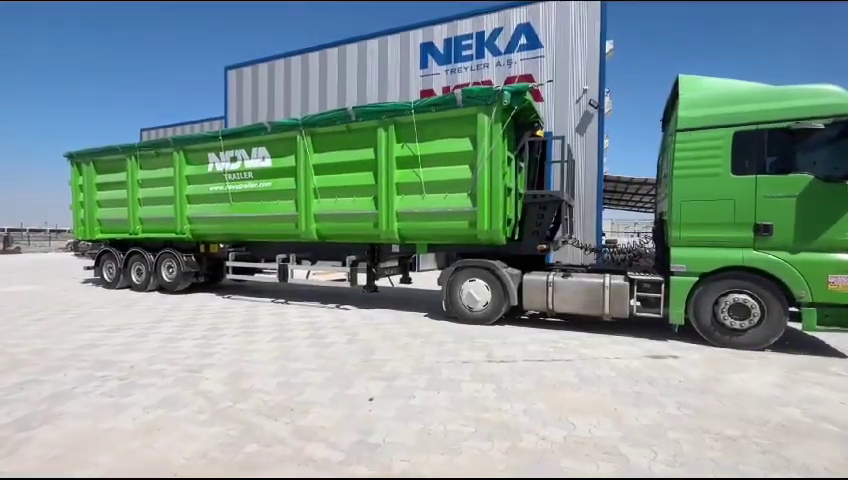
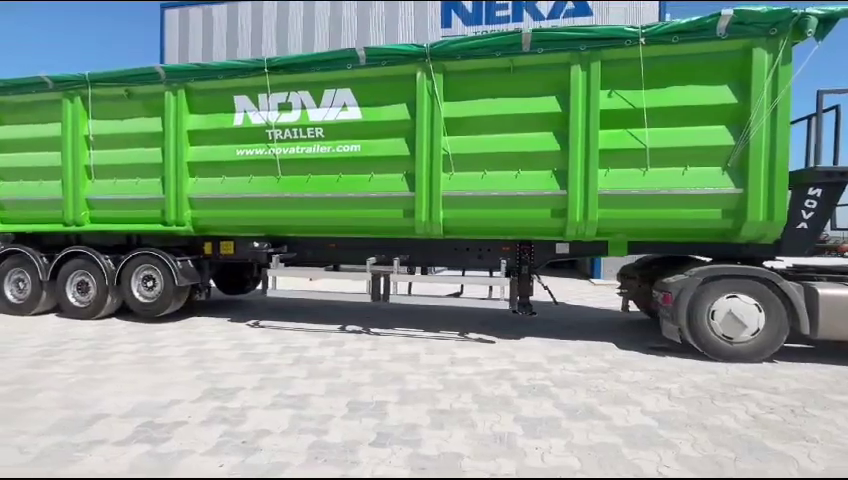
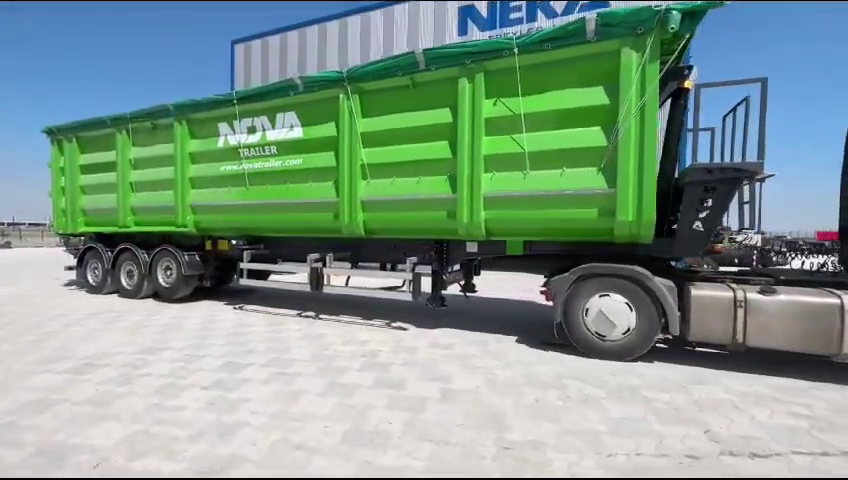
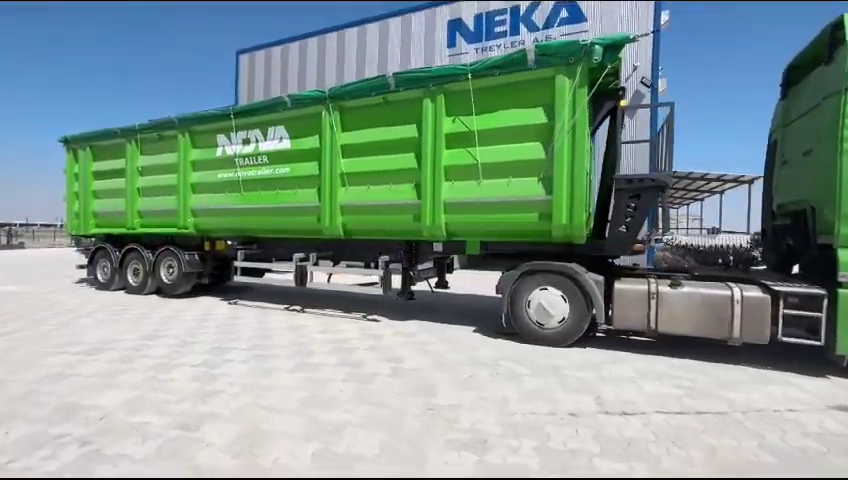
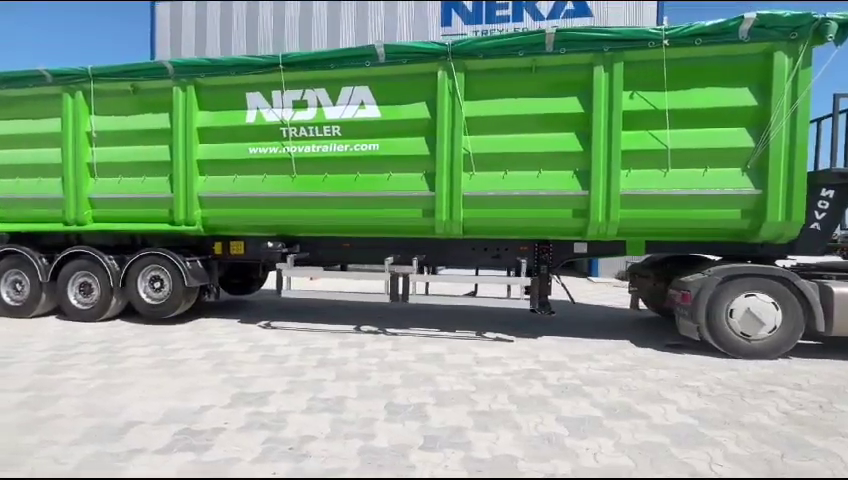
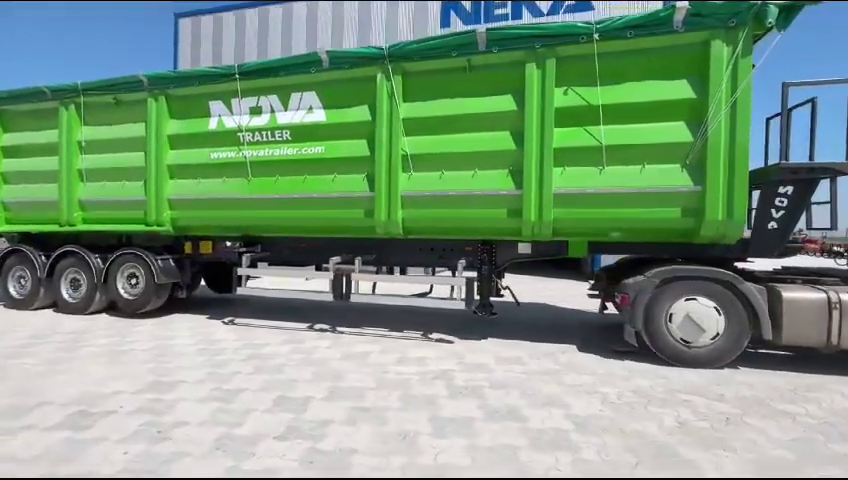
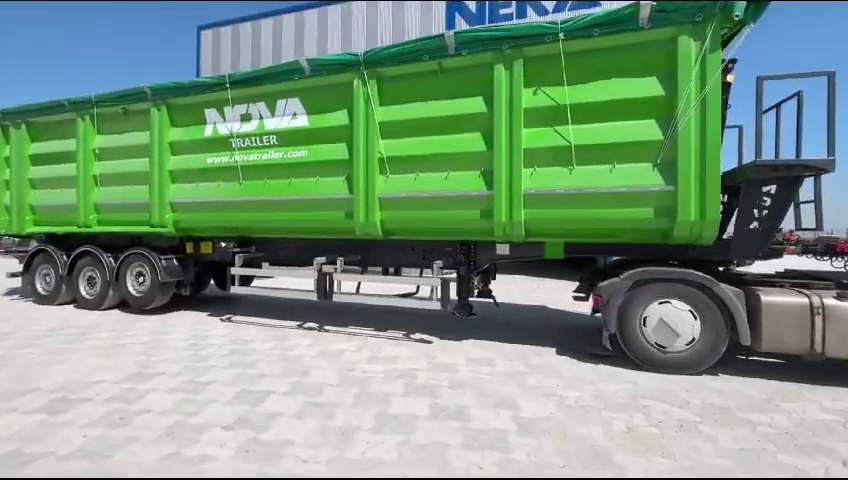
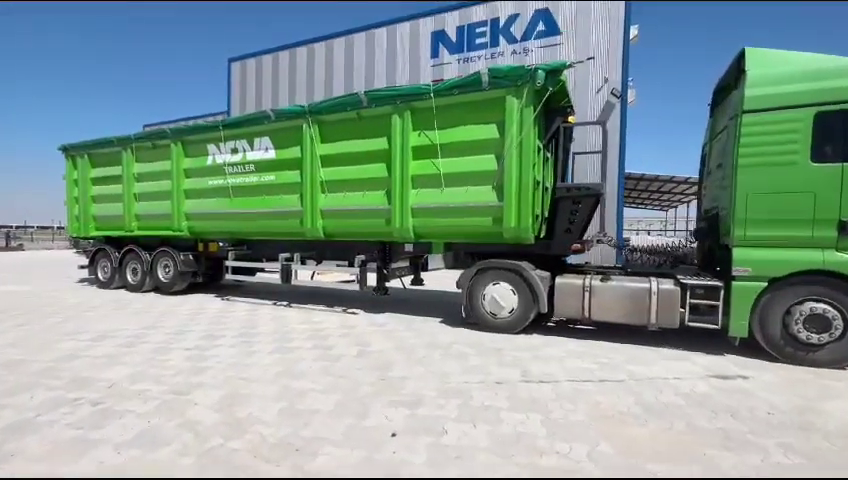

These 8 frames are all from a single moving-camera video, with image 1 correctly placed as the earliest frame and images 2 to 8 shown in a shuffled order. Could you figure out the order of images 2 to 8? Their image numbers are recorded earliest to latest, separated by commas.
8, 4, 3, 7, 6, 2, 5
